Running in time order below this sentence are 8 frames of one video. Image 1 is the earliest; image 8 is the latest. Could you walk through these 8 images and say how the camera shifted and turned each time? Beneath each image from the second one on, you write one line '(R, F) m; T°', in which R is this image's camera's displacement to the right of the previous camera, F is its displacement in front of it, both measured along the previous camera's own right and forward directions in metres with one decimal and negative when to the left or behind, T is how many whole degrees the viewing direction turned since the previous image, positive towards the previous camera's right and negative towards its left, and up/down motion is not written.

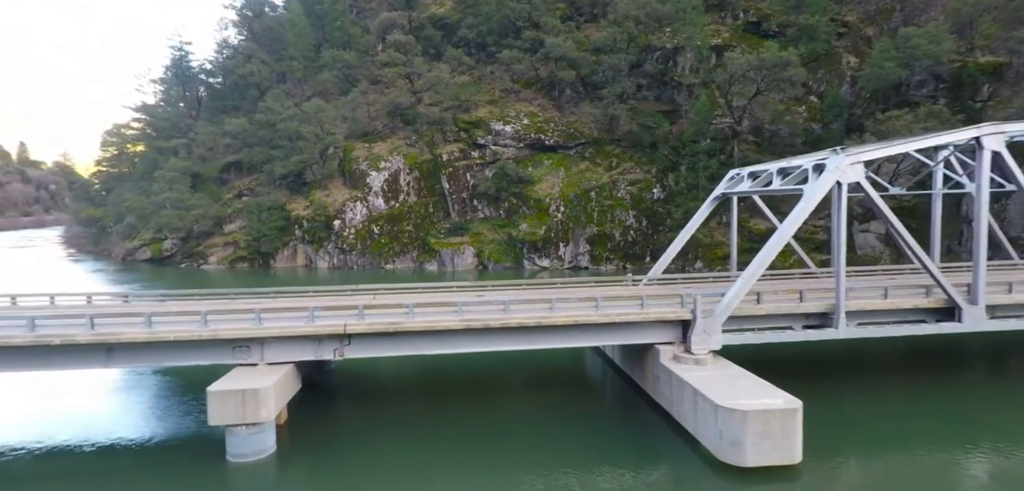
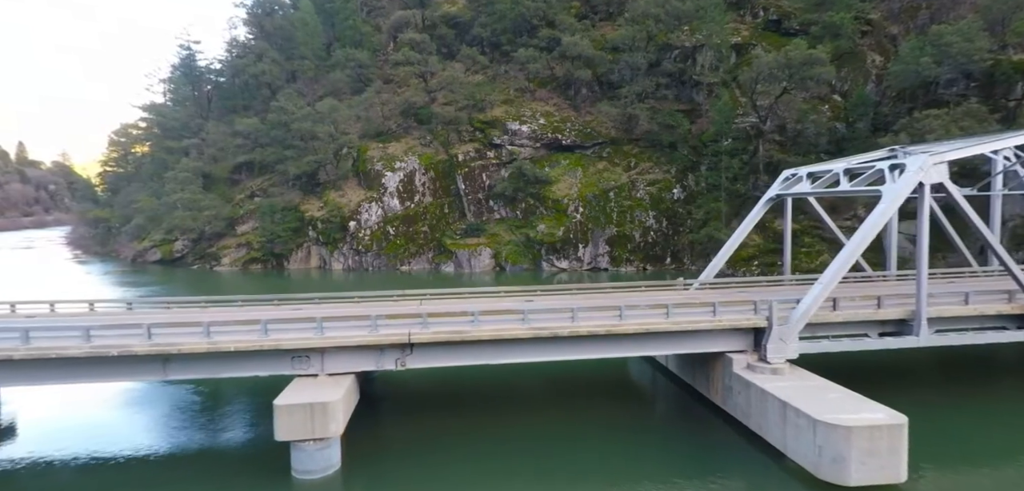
(-1.7, +0.6) m; 0°
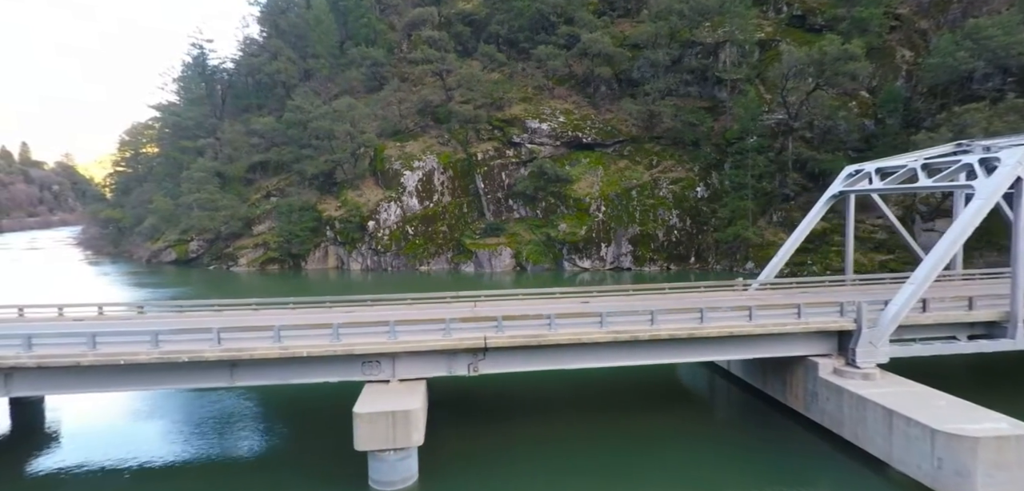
(-1.8, +0.6) m; 0°
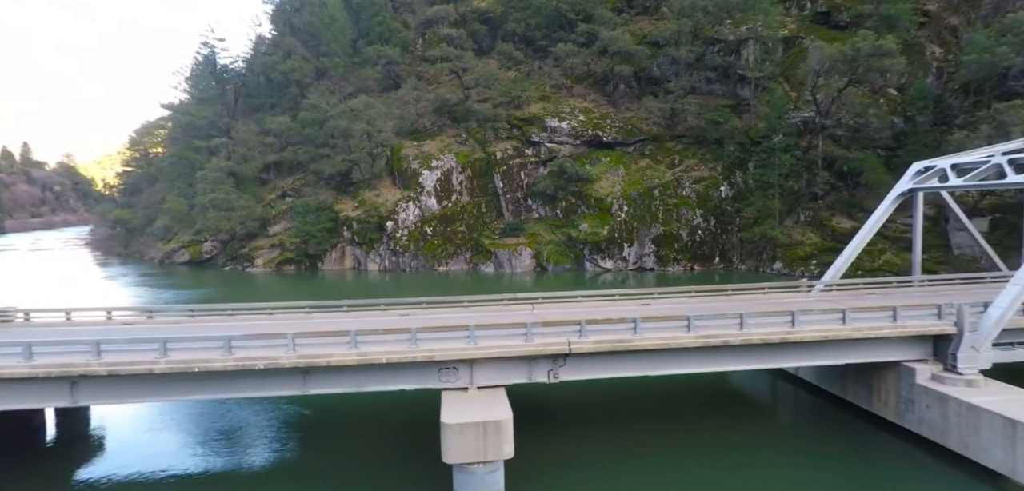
(-1.8, +0.6) m; 0°
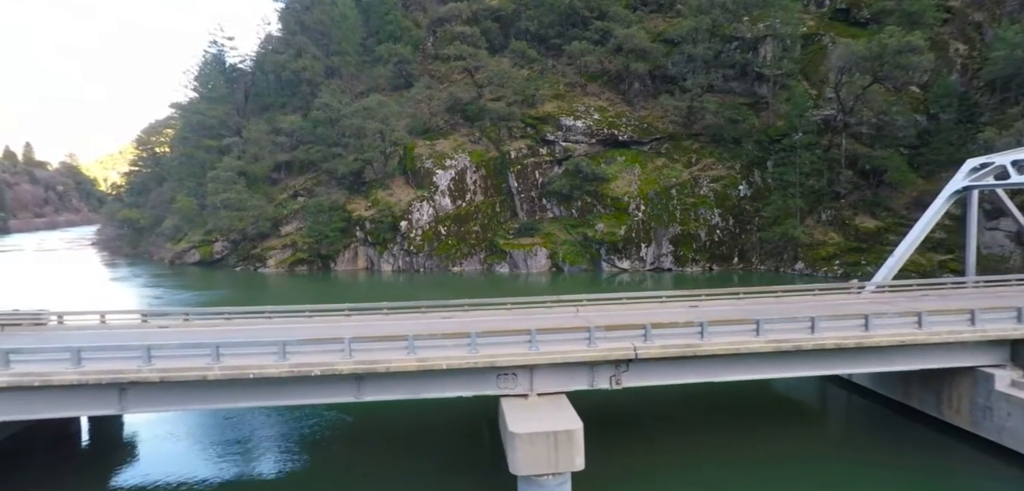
(-1.3, +0.5) m; 0°
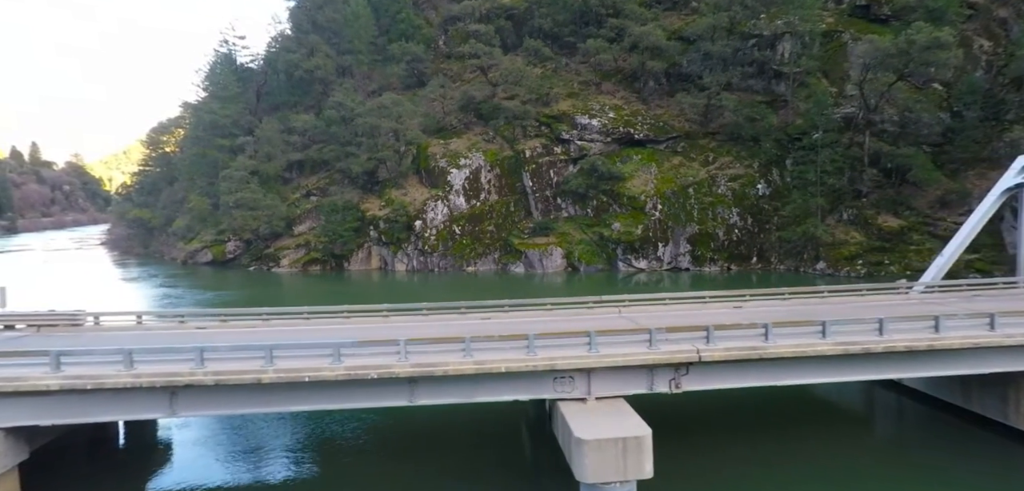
(-1.1, +0.4) m; 0°
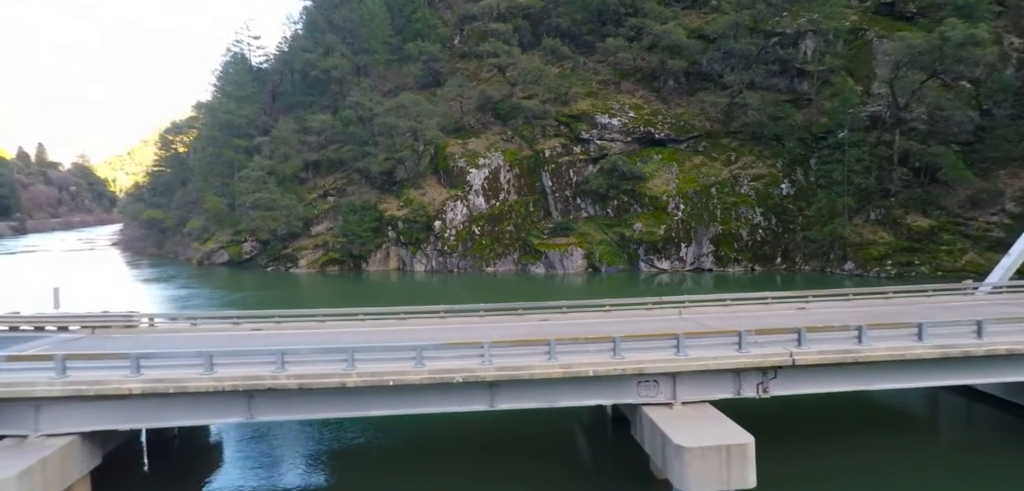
(-1.5, +0.4) m; 0°
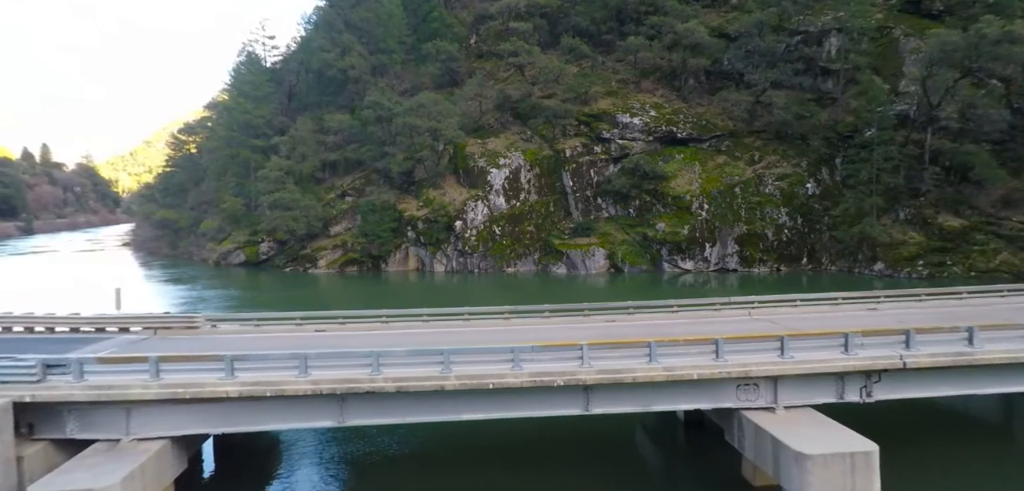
(-1.7, +0.4) m; 0°
